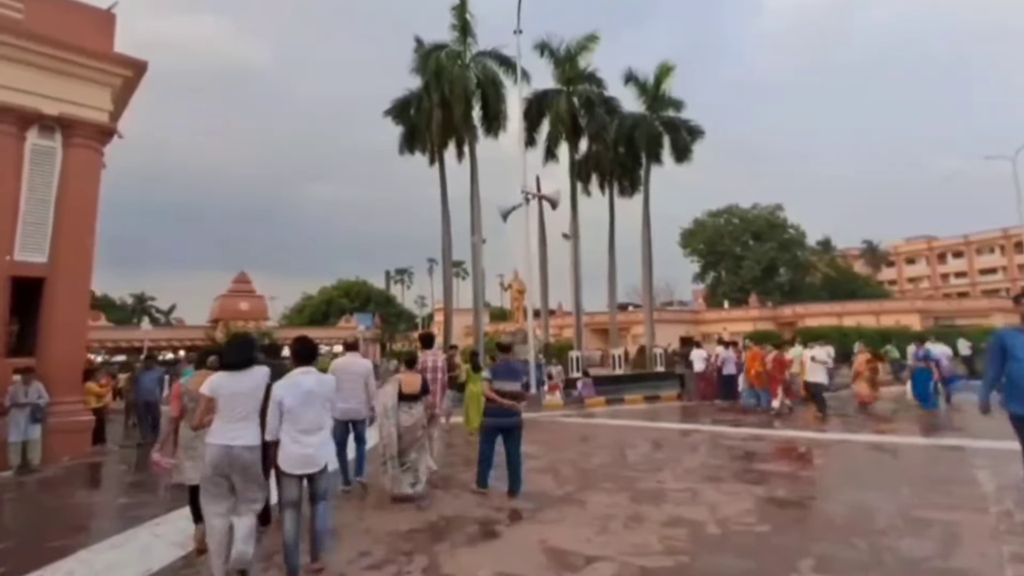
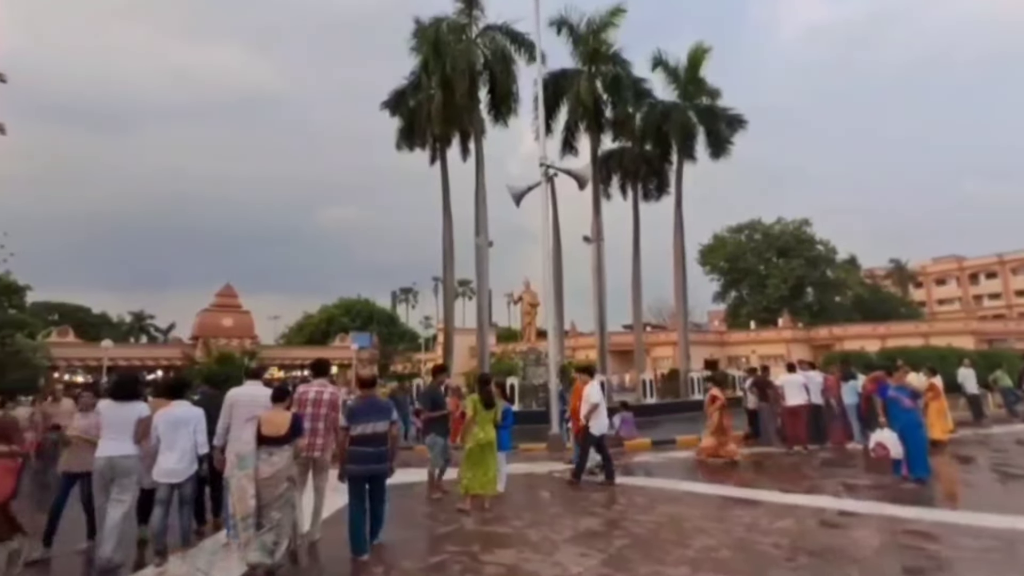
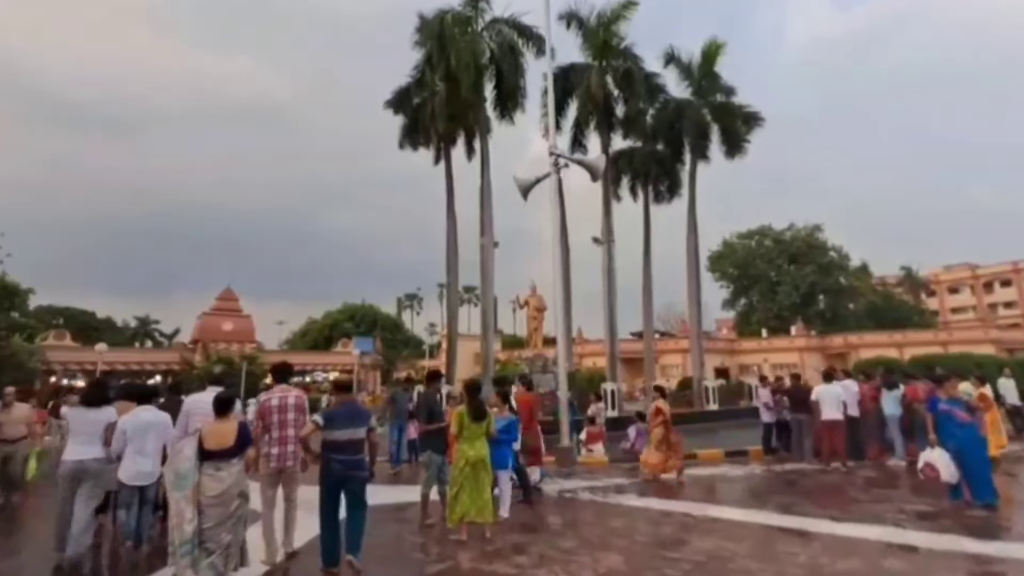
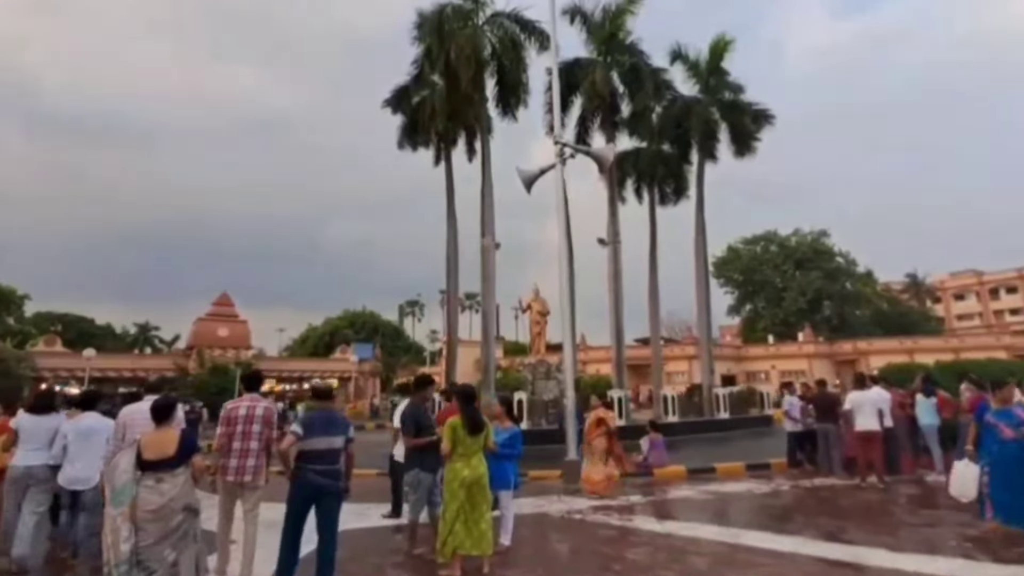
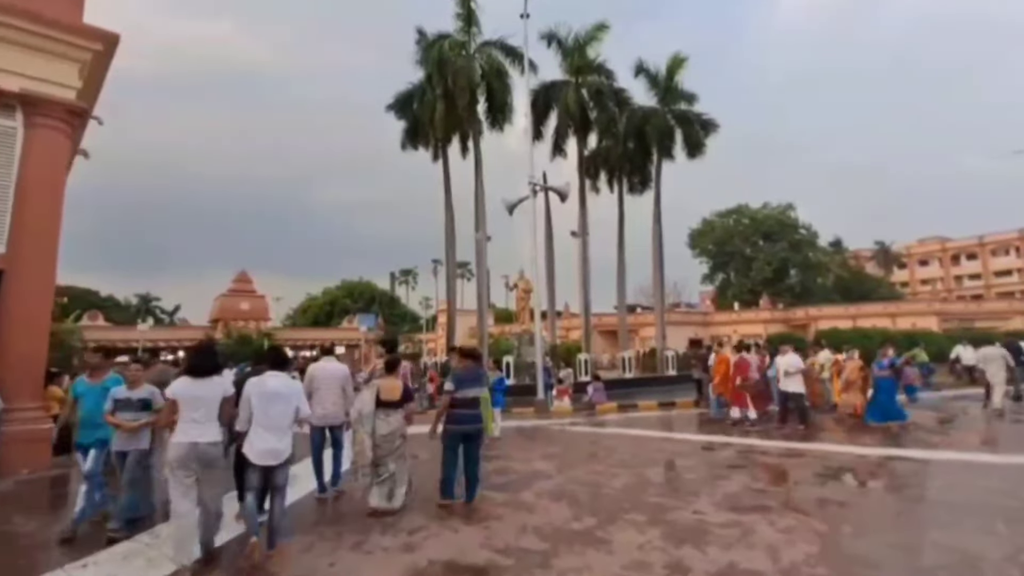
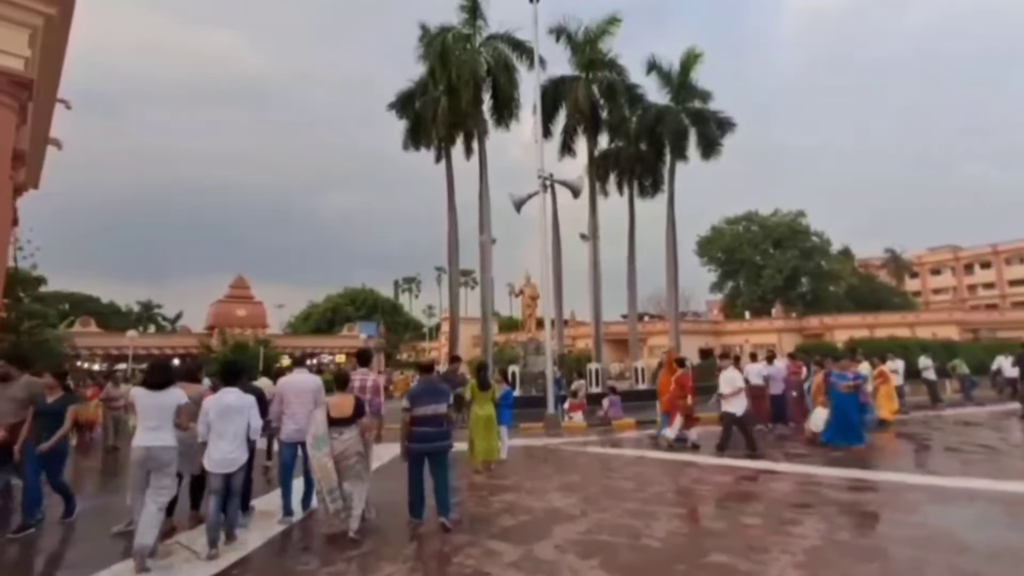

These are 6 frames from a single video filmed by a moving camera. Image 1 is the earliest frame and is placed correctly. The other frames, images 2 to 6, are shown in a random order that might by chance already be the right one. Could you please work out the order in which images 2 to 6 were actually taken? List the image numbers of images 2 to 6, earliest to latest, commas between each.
5, 6, 2, 3, 4
